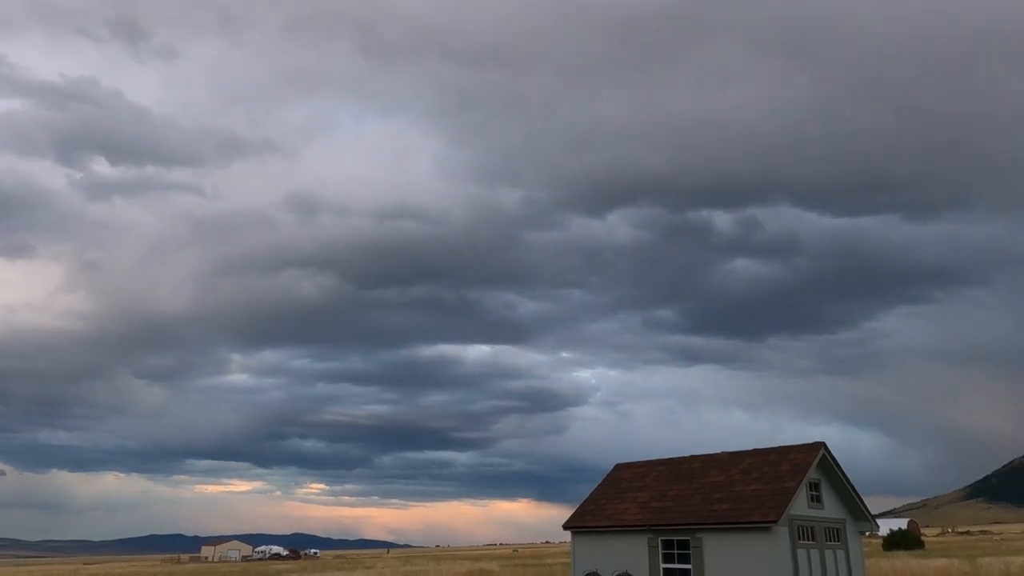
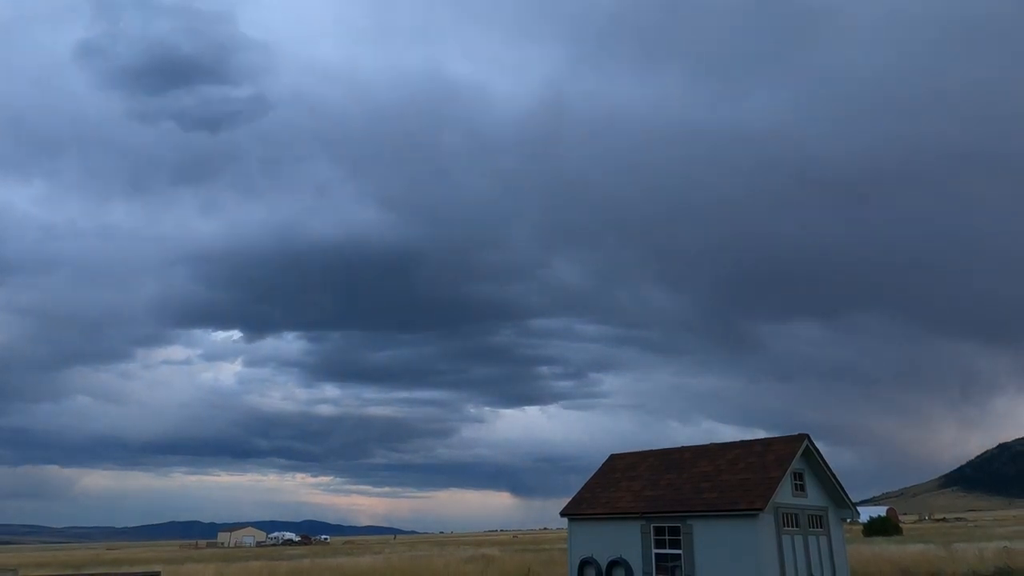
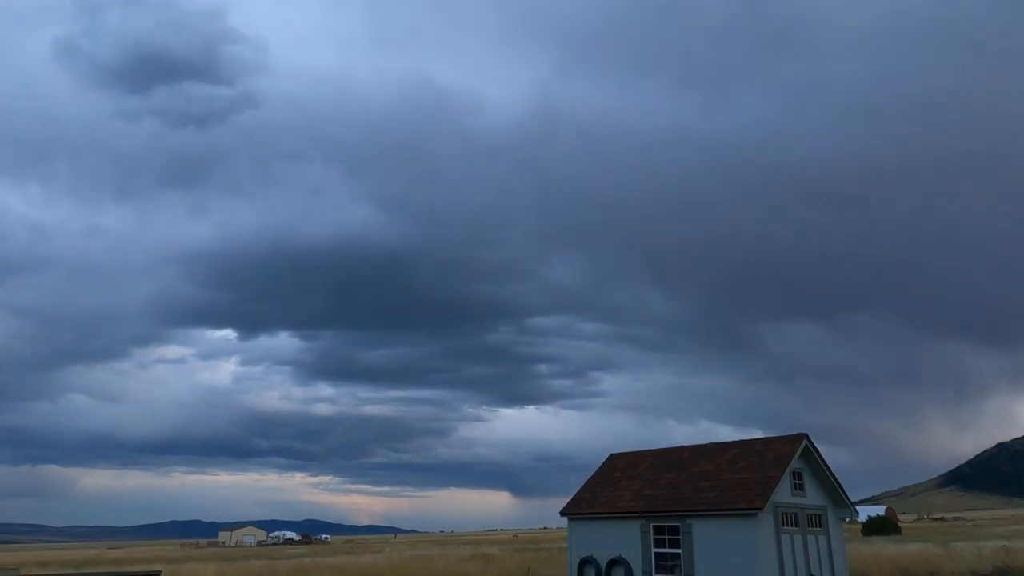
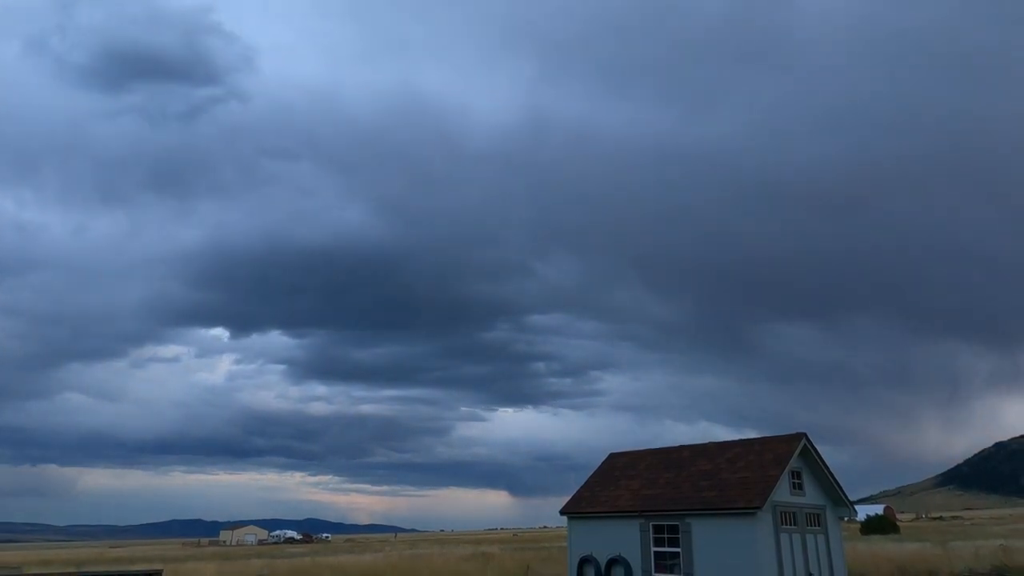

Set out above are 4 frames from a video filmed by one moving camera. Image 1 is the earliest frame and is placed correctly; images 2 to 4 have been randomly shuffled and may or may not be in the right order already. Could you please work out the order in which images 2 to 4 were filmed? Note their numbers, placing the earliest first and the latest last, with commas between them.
2, 3, 4
